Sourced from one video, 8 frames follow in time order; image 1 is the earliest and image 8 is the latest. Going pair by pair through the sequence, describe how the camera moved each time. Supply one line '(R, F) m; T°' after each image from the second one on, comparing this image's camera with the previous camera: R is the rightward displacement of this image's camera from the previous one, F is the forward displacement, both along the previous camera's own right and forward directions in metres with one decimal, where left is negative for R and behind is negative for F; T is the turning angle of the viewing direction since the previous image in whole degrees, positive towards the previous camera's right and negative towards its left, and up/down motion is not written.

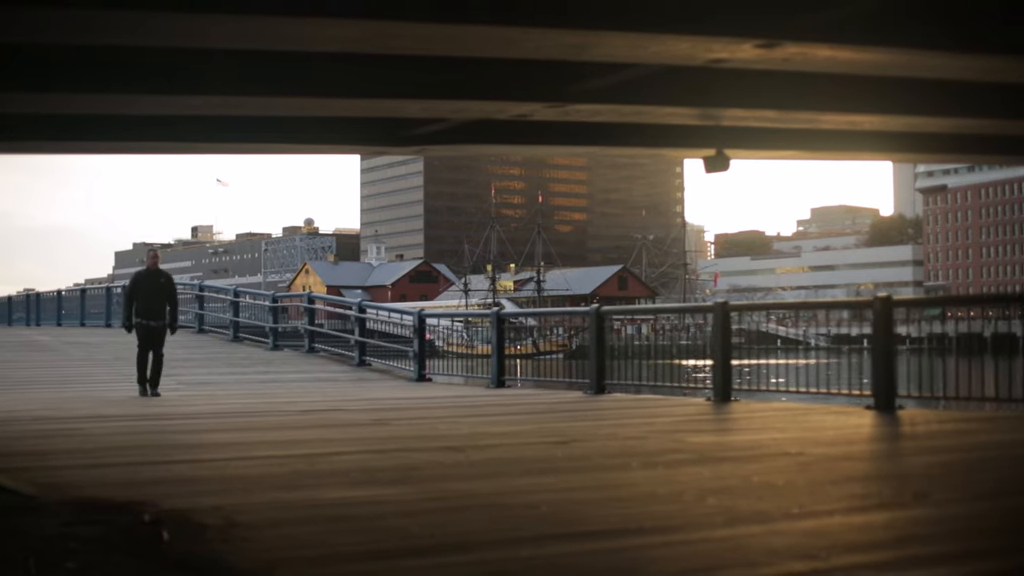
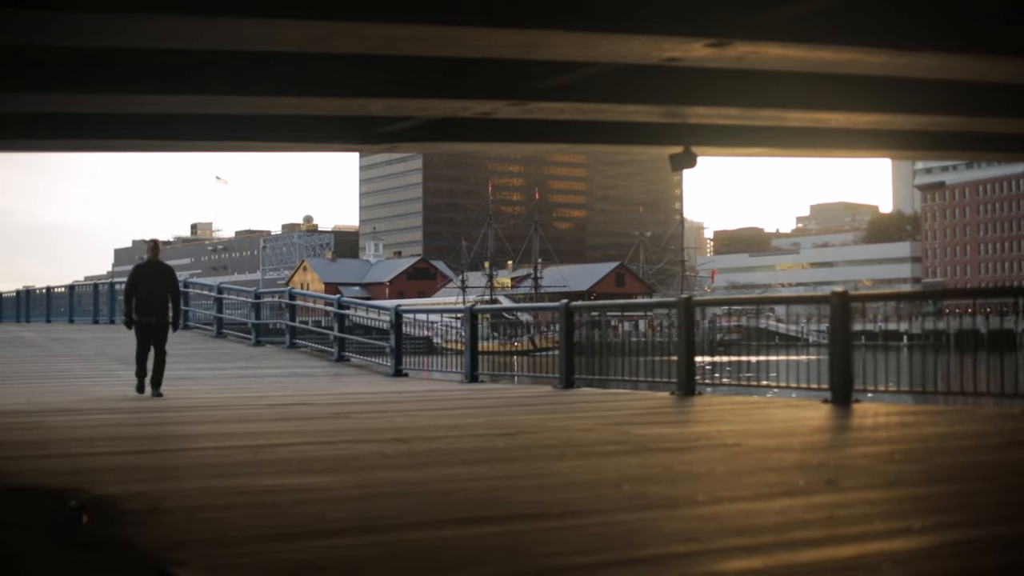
(+0.4, -0.2) m; 0°
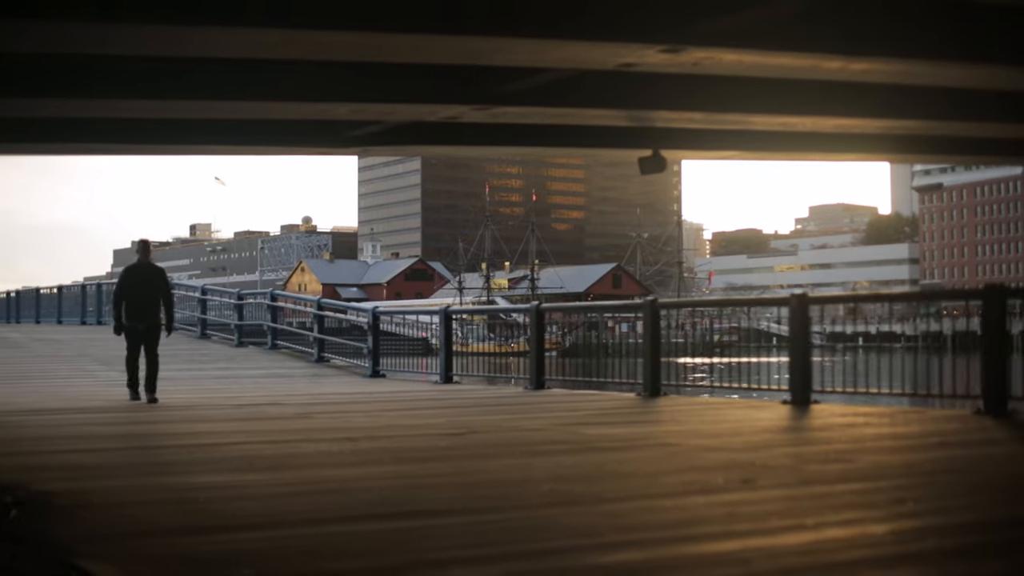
(+0.4, -0.2) m; 0°
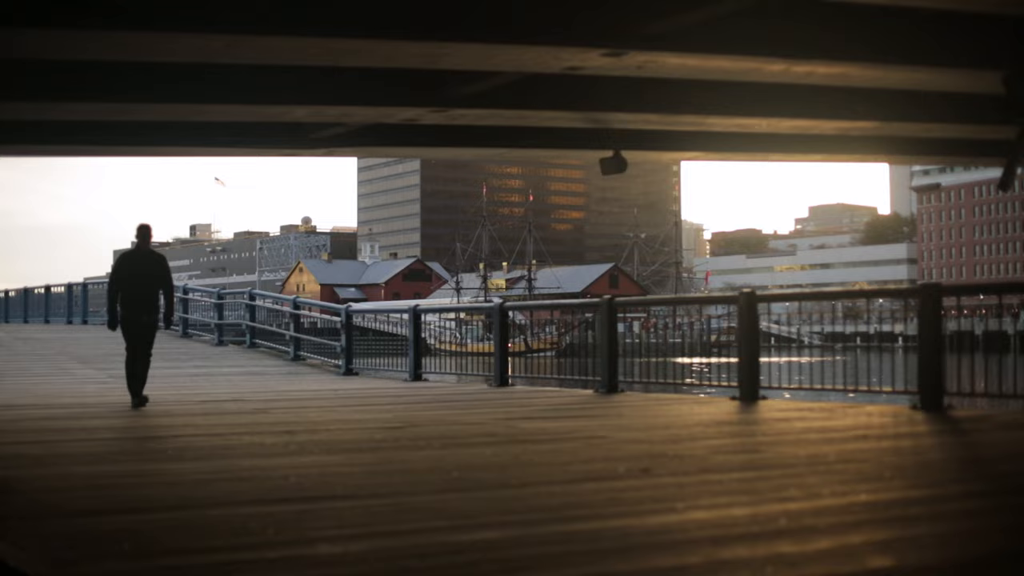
(+0.6, -0.3) m; 0°
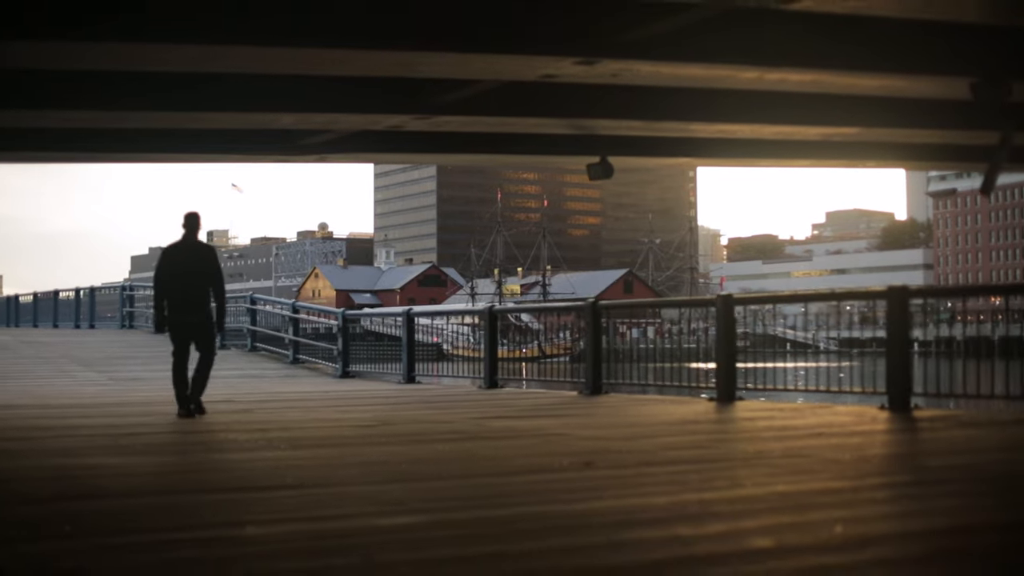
(+0.4, -0.3) m; -1°
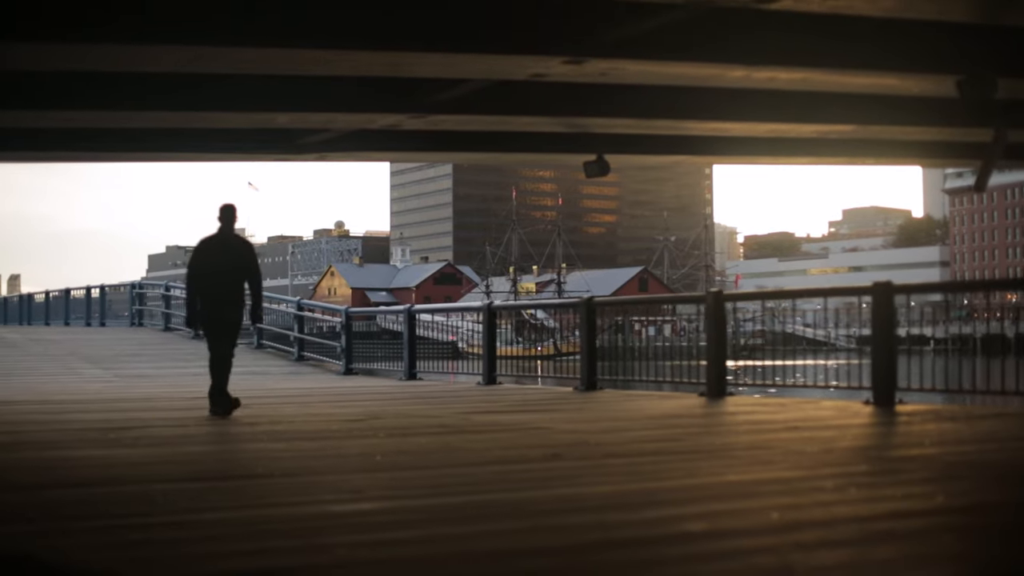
(+0.3, -0.2) m; -1°
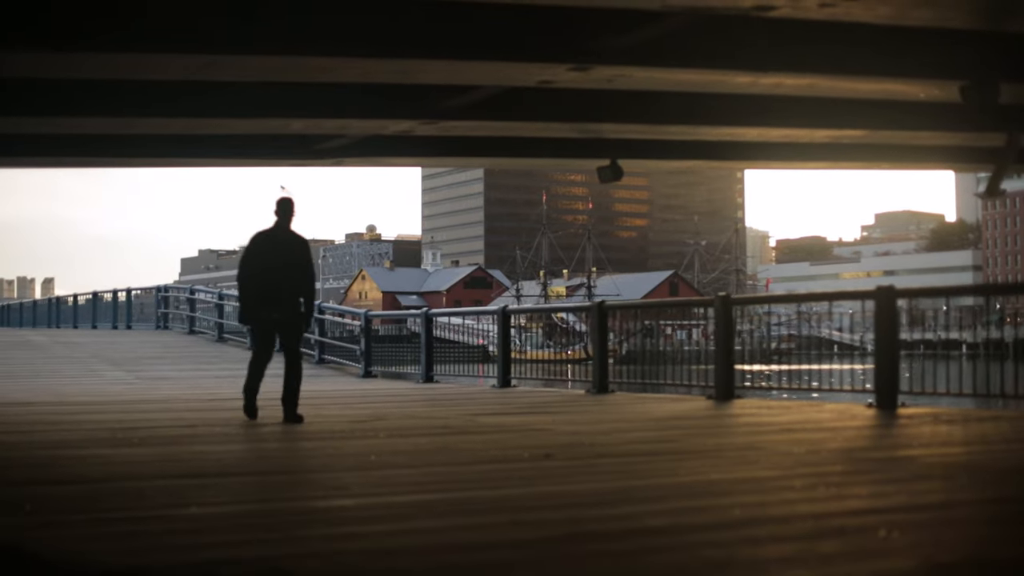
(+0.3, -0.2) m; -2°
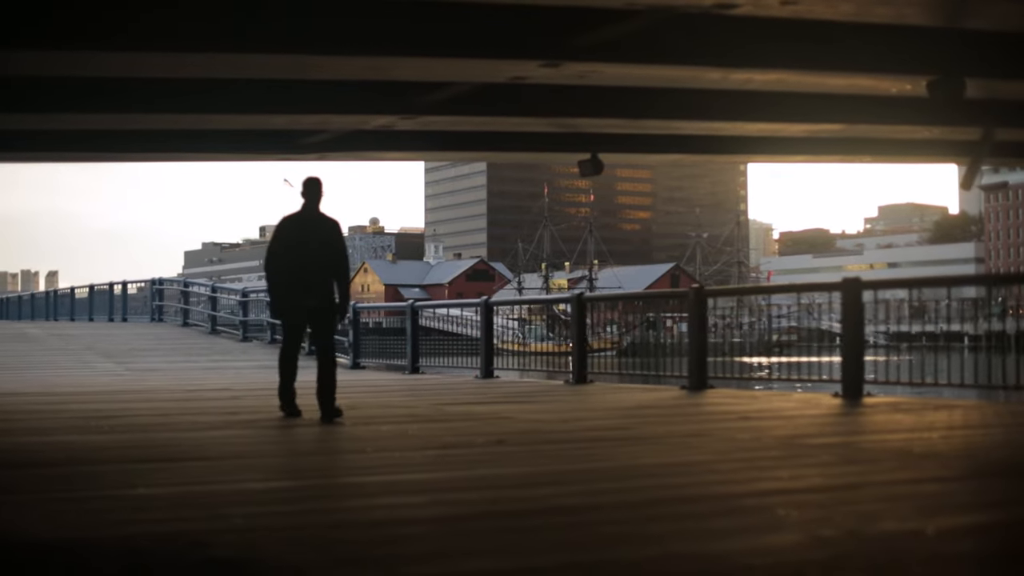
(+0.3, -0.2) m; 0°
